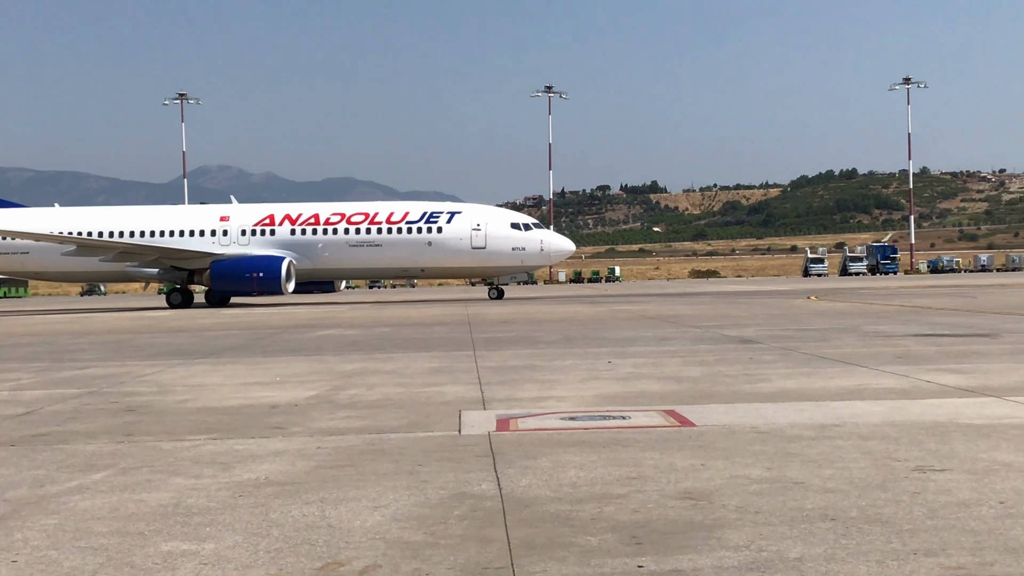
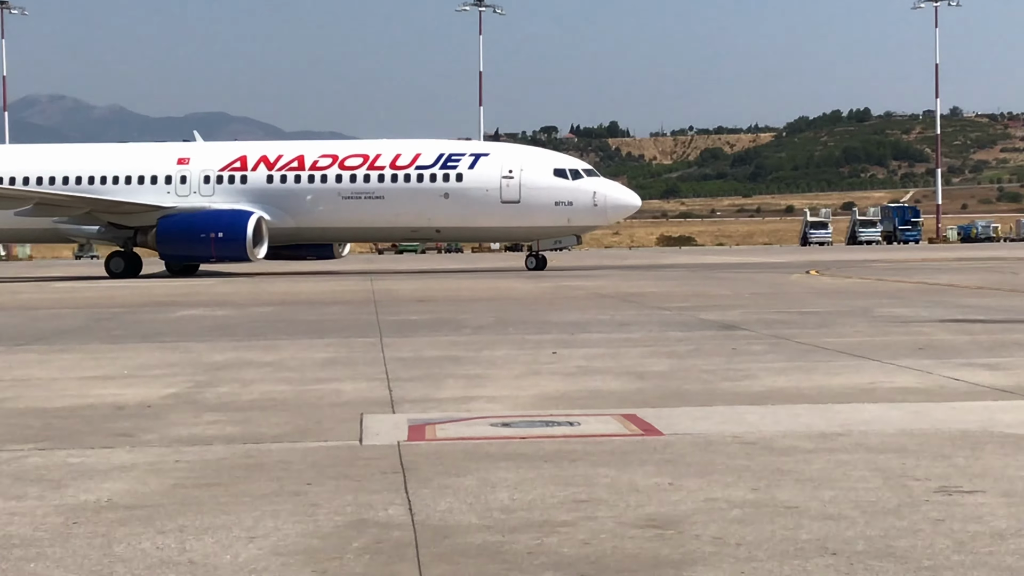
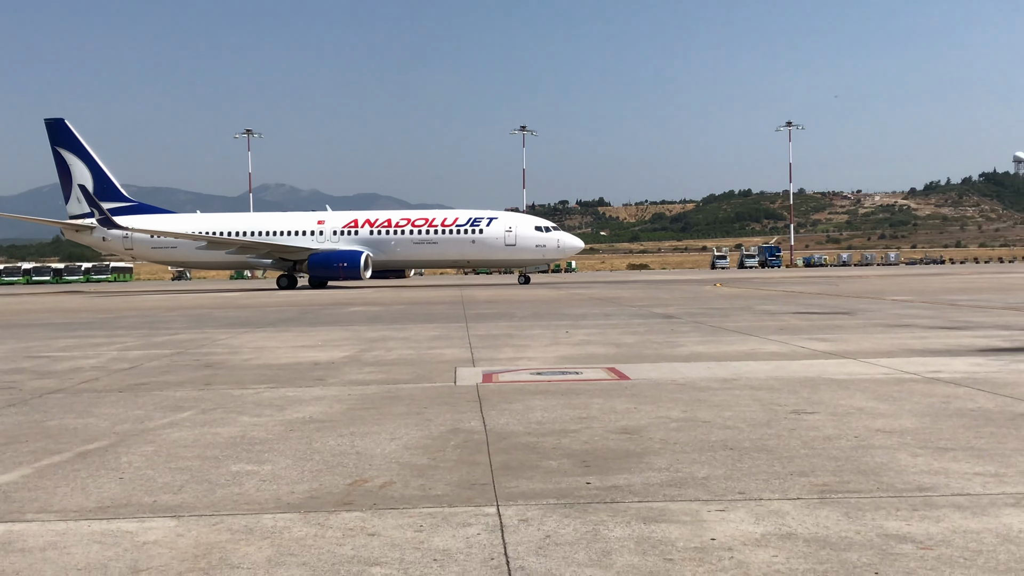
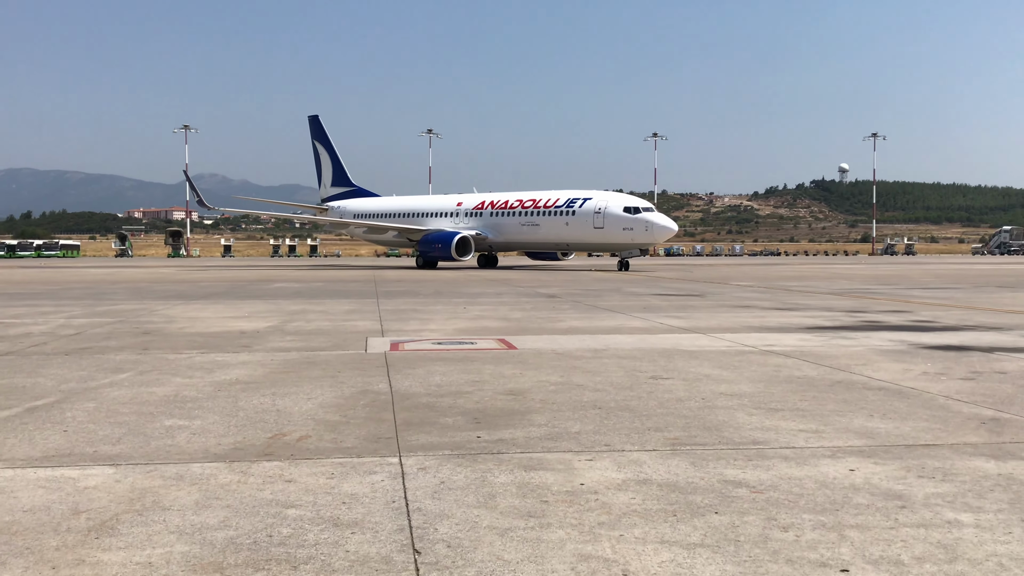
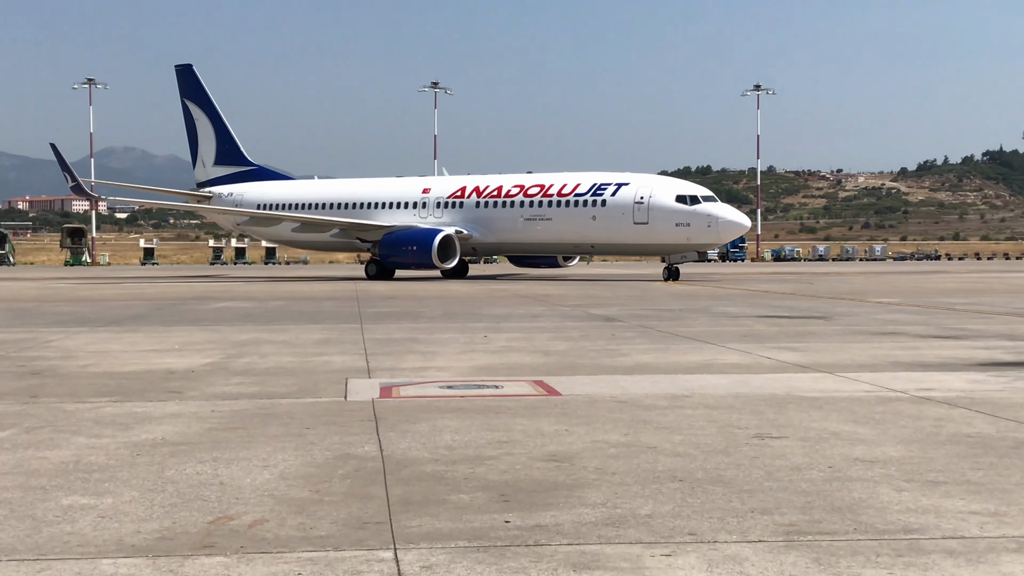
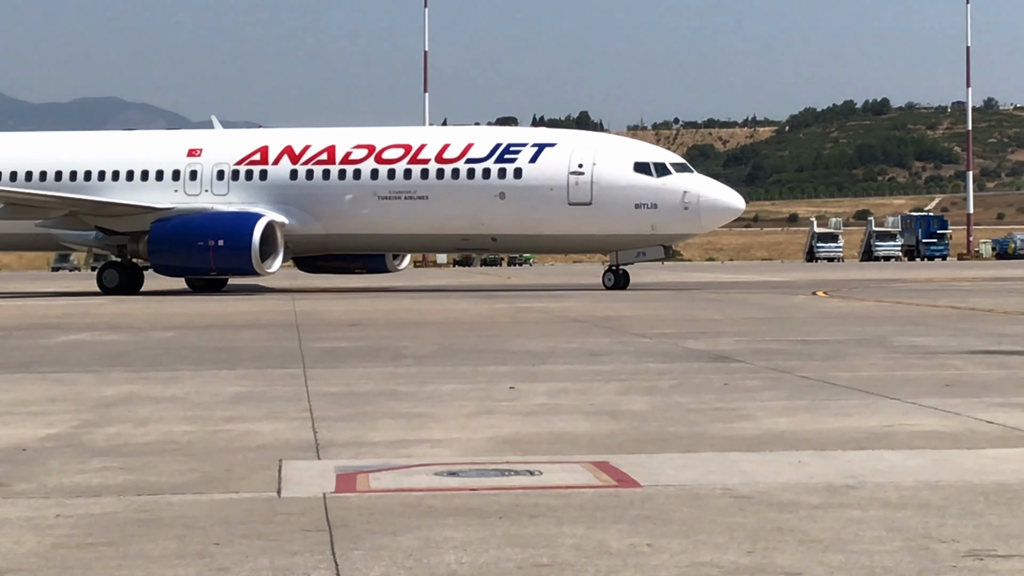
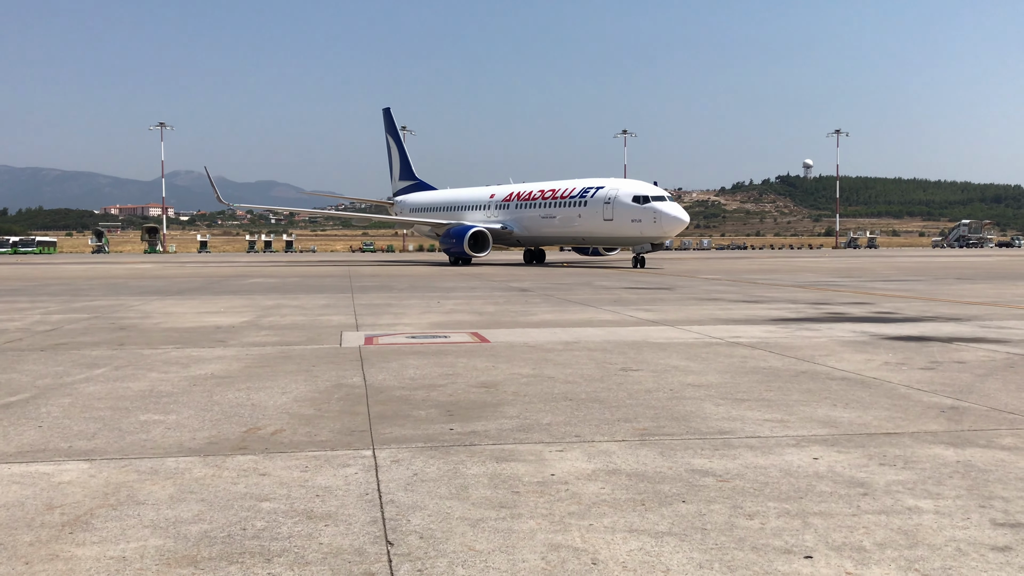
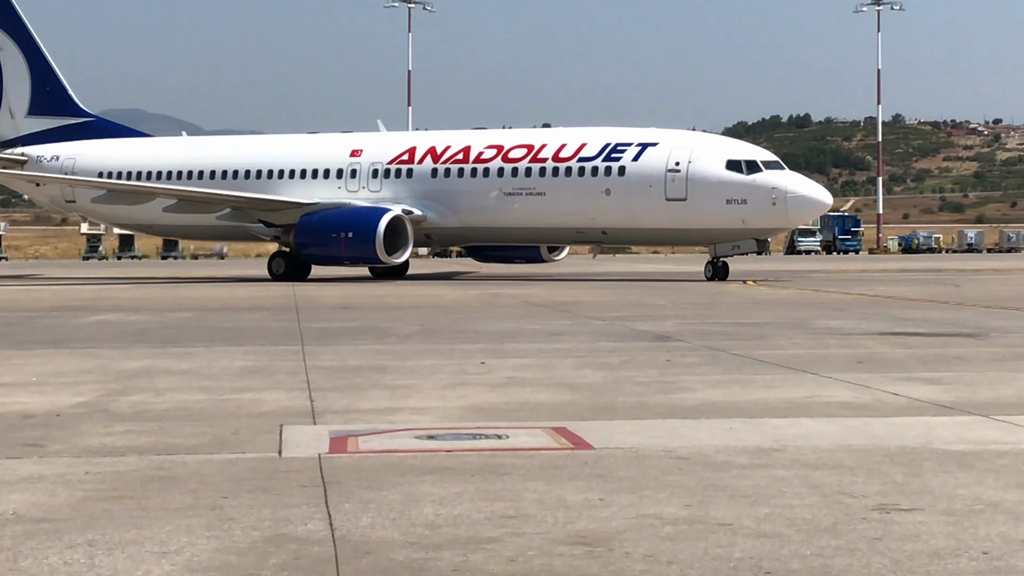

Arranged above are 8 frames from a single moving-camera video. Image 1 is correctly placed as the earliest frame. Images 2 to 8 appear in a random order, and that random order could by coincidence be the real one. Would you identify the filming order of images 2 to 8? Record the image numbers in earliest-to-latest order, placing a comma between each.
3, 2, 6, 8, 5, 4, 7
